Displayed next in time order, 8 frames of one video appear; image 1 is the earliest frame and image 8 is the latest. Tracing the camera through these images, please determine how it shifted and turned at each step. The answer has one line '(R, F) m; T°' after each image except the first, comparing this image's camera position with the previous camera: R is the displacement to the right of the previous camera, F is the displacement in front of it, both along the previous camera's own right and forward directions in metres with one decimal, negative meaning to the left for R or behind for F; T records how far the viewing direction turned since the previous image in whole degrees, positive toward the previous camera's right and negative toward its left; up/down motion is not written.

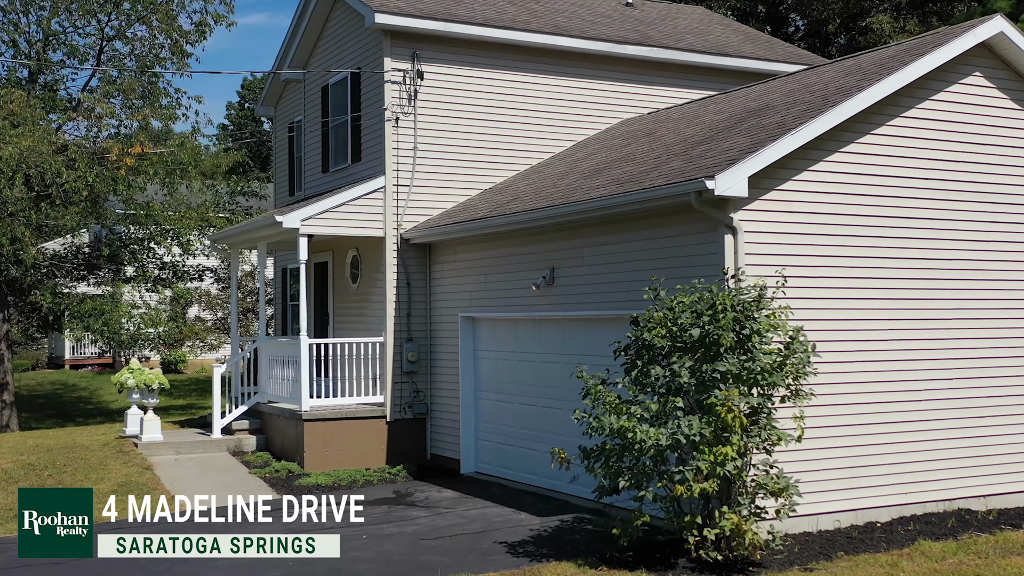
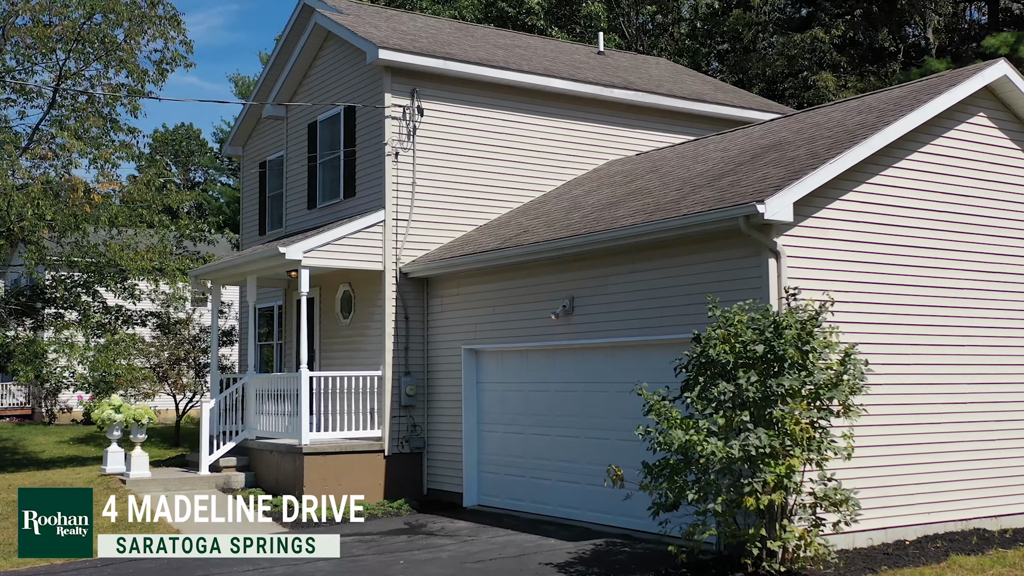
(-1.2, -0.1) m; +5°
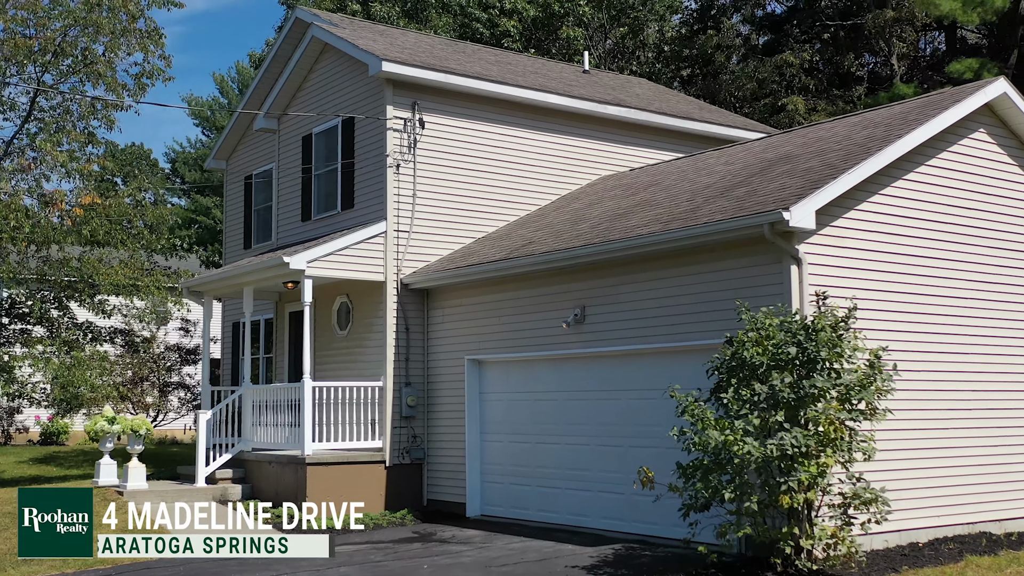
(-0.7, -0.1) m; +2°
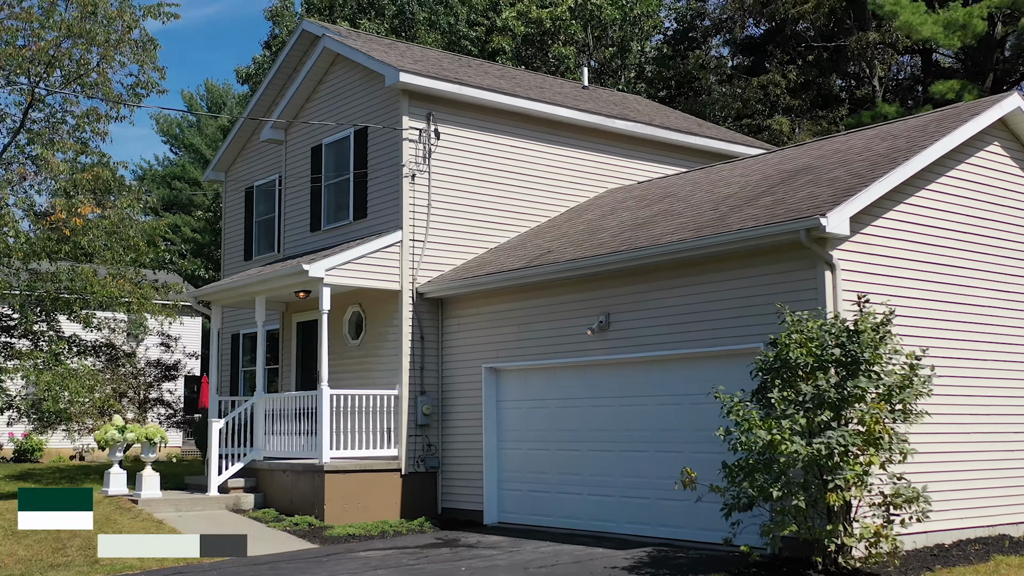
(-0.7, -0.1) m; +2°
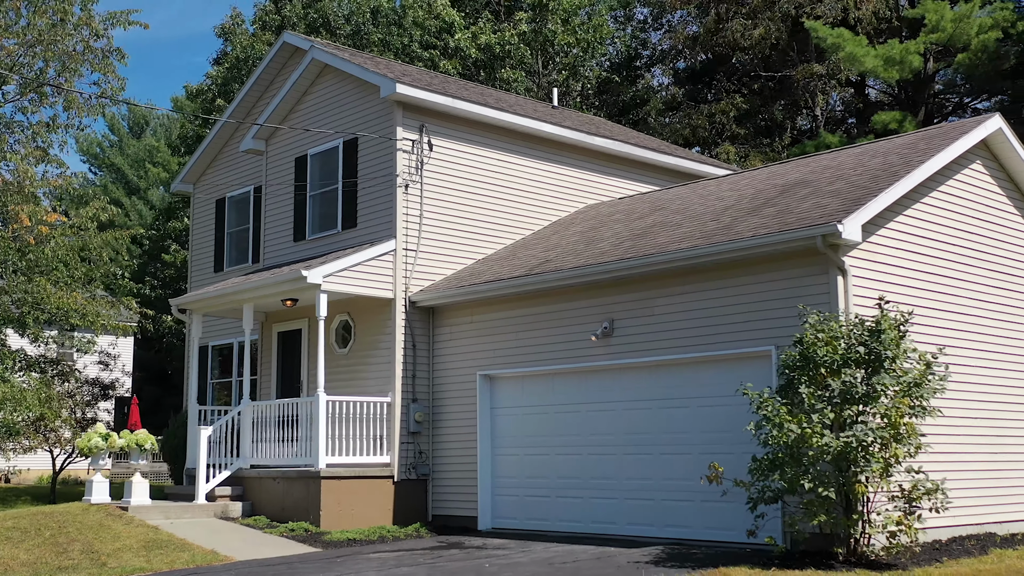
(-1.0, -0.2) m; +4°
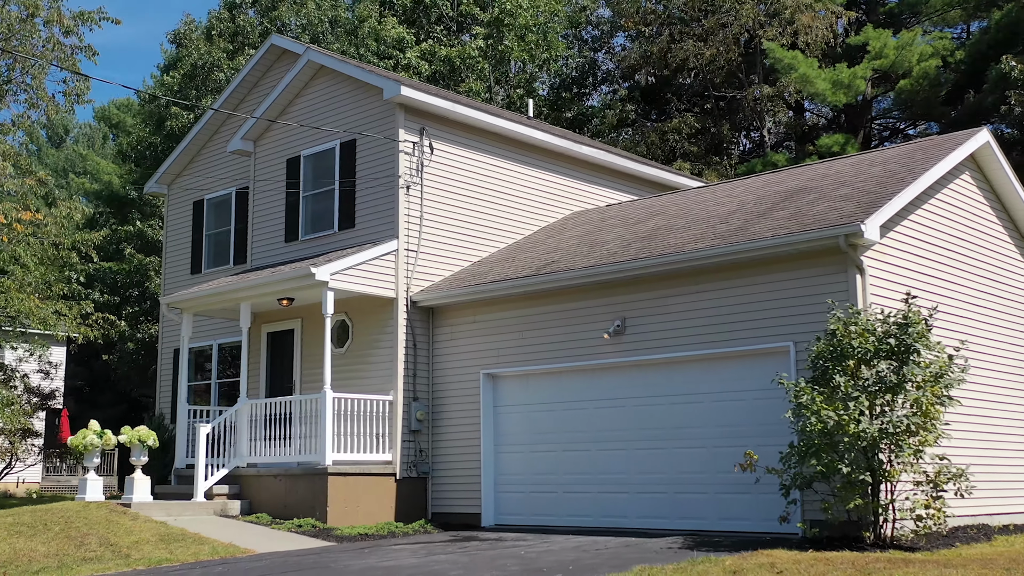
(-1.1, -0.2) m; +4°
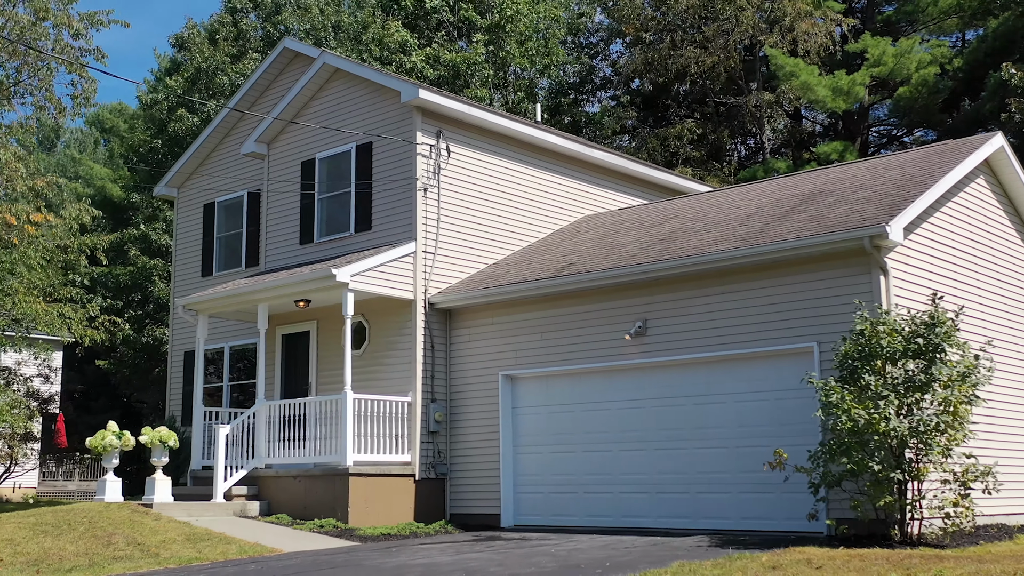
(-0.4, -0.1) m; 0°
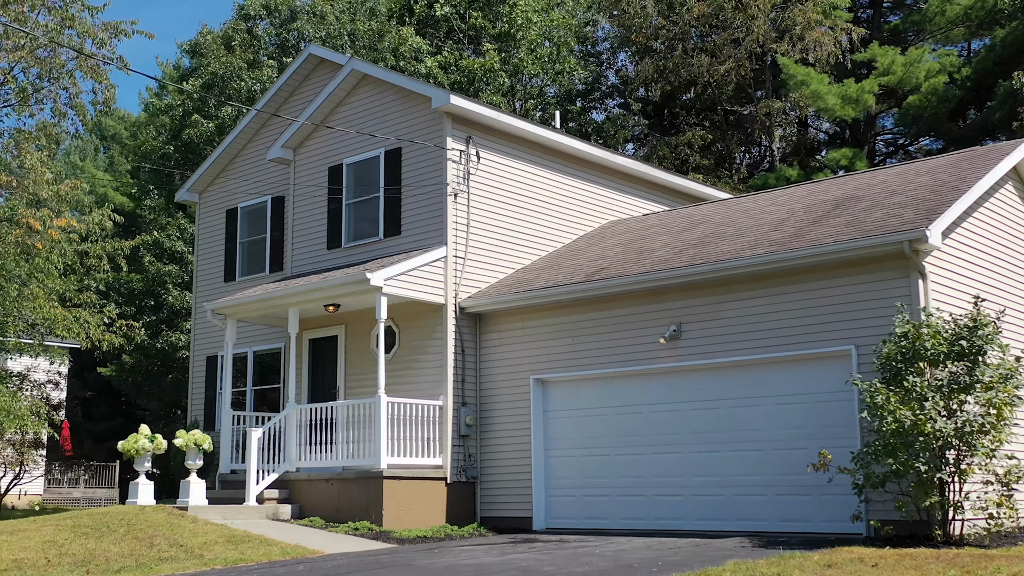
(-0.5, -0.1) m; 0°
